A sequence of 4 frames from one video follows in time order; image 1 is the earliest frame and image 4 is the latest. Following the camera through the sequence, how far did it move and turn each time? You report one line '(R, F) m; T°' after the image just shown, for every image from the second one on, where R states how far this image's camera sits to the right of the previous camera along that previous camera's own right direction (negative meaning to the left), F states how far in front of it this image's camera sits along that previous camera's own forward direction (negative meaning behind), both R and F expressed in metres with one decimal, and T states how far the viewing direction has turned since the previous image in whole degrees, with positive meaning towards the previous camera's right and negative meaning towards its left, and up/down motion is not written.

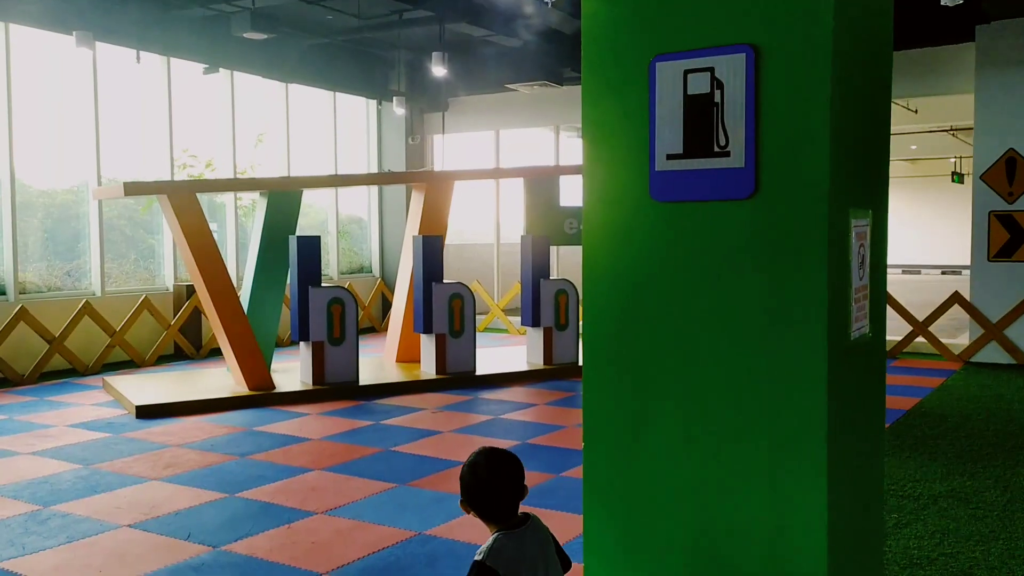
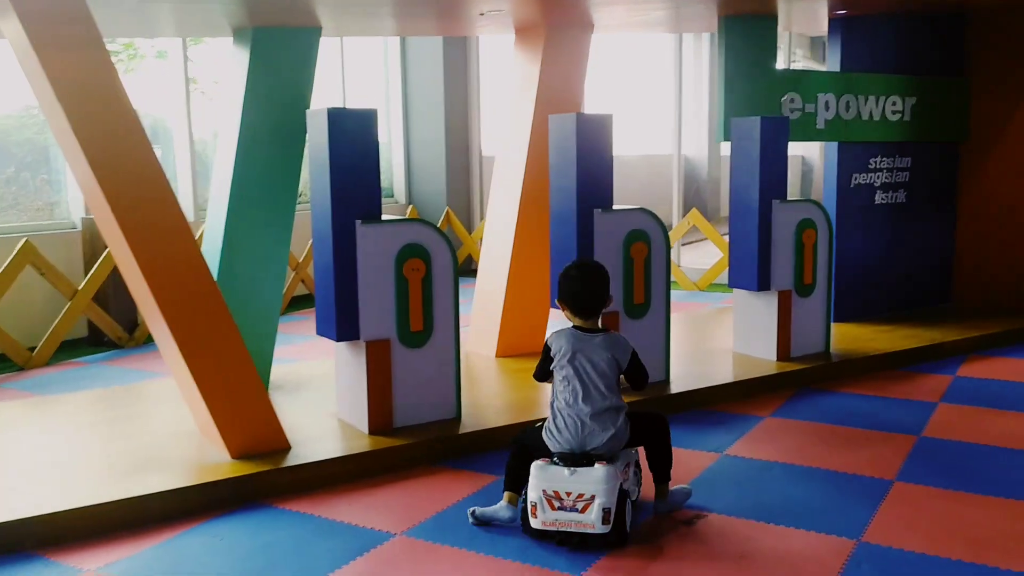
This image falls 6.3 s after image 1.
(-1.5, +4.8) m; +2°
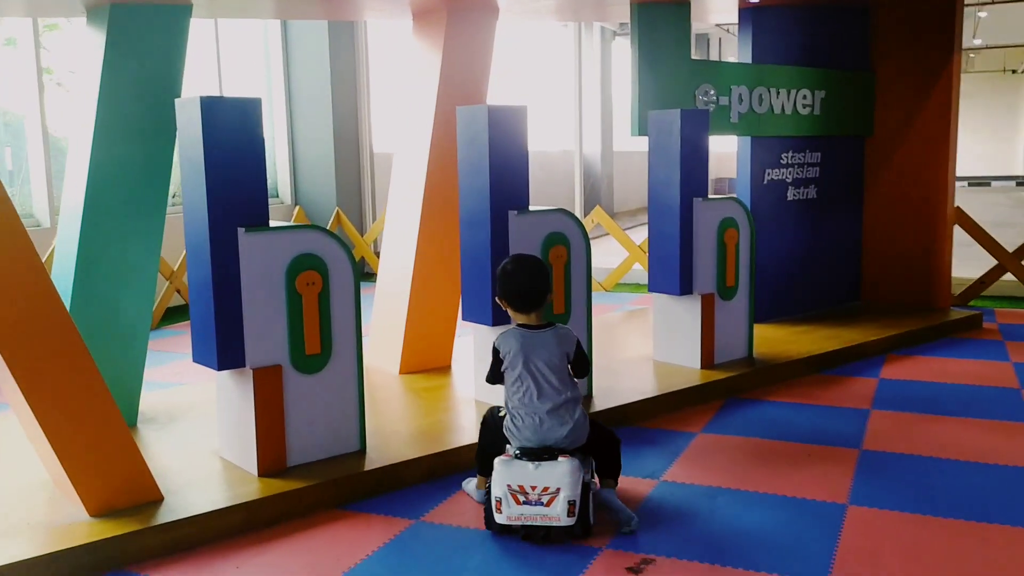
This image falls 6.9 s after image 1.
(-0.1, +0.5) m; +7°
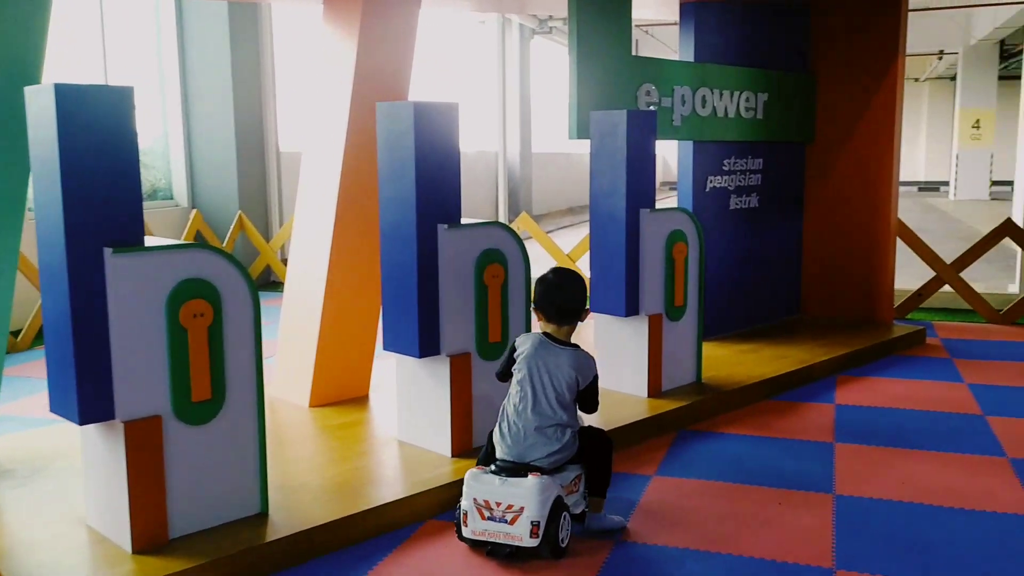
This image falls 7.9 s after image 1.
(-0.1, +0.6) m; +6°
